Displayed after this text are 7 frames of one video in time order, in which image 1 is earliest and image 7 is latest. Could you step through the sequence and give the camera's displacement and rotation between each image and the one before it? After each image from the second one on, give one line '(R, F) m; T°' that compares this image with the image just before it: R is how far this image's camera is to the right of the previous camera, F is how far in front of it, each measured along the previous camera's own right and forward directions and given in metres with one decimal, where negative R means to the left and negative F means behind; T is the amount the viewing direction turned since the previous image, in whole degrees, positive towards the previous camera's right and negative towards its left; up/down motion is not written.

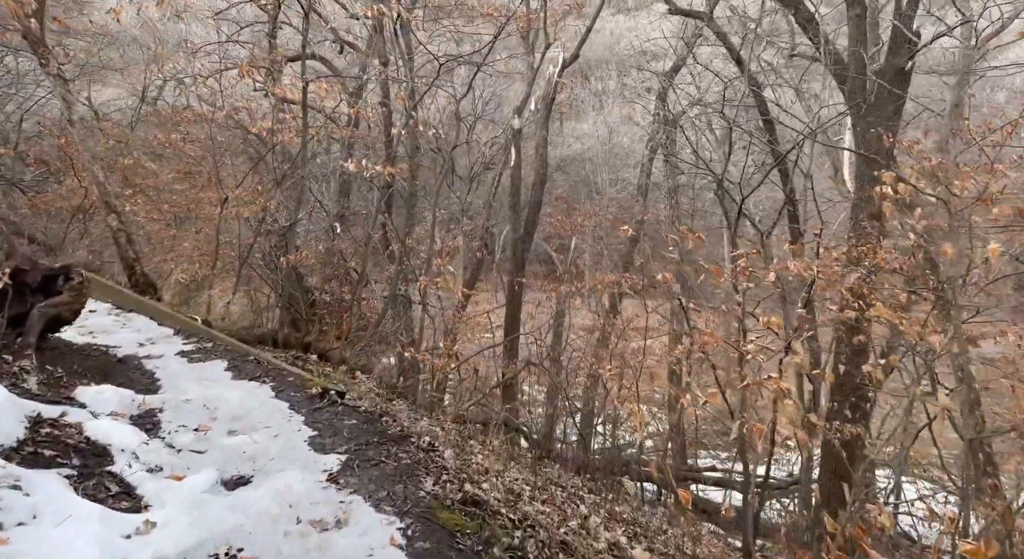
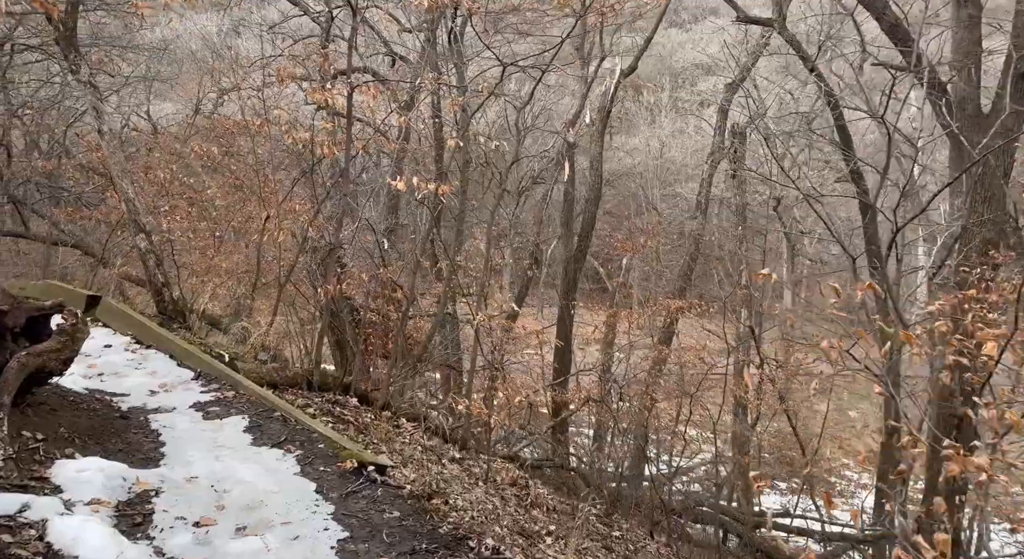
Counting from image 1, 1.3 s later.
(-0.1, +0.5) m; -3°
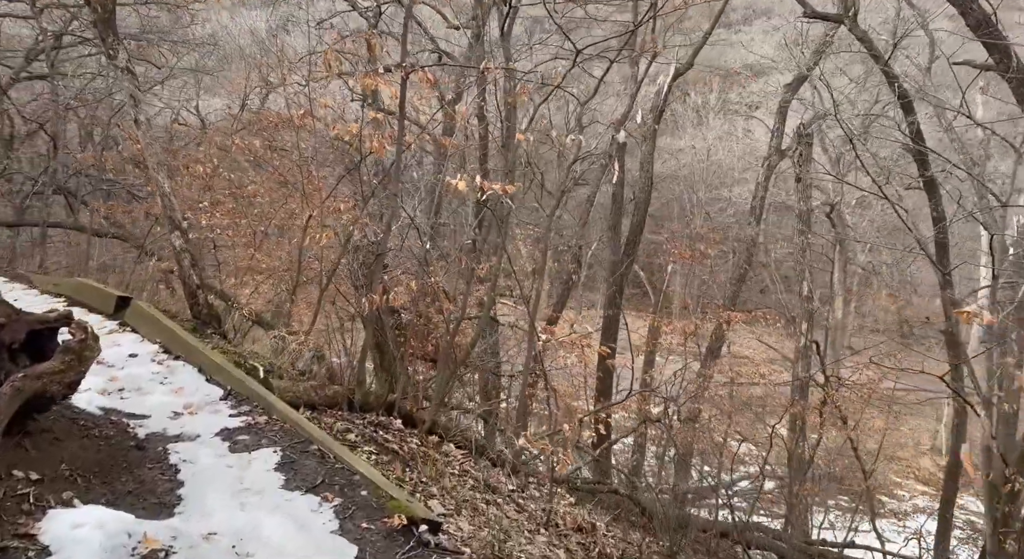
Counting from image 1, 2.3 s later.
(-0.1, +0.4) m; -2°
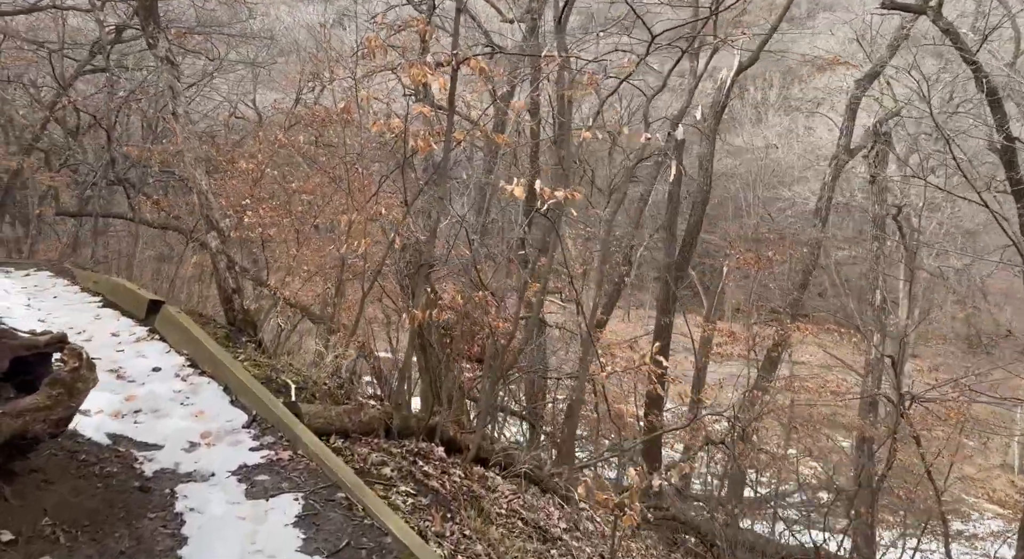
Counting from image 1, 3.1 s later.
(0.0, +0.3) m; -3°
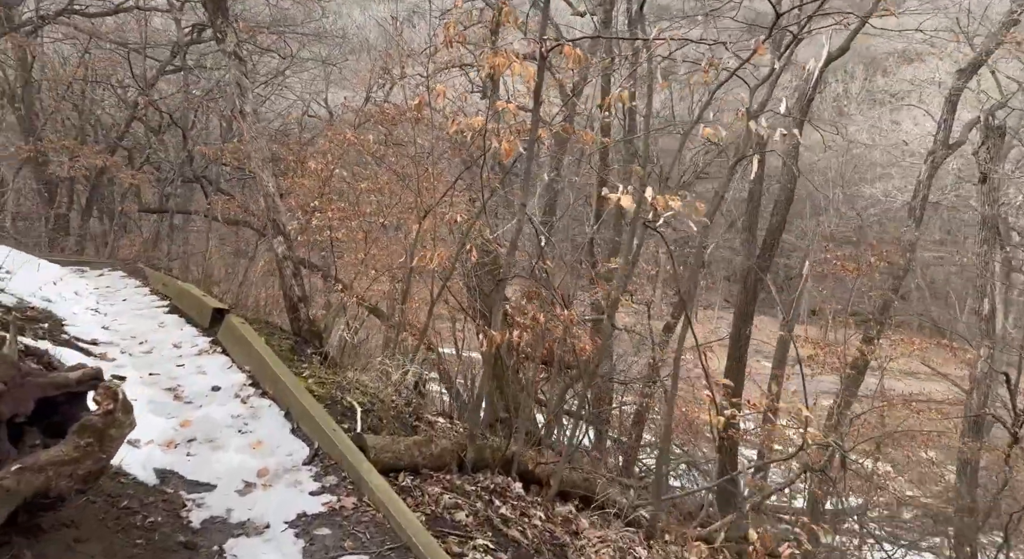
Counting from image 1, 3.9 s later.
(-0.1, +0.3) m; -4°
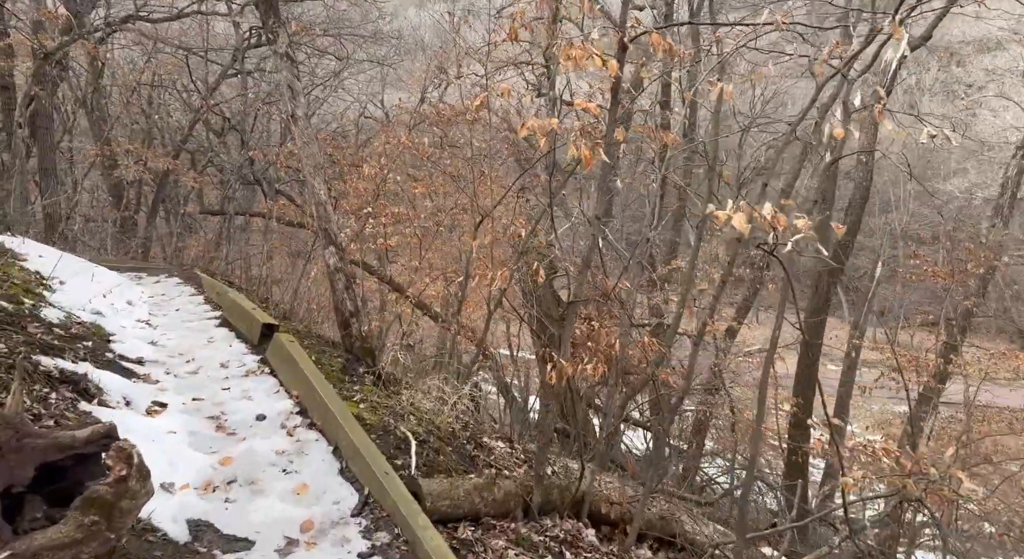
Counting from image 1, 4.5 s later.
(0.0, +0.3) m; -3°
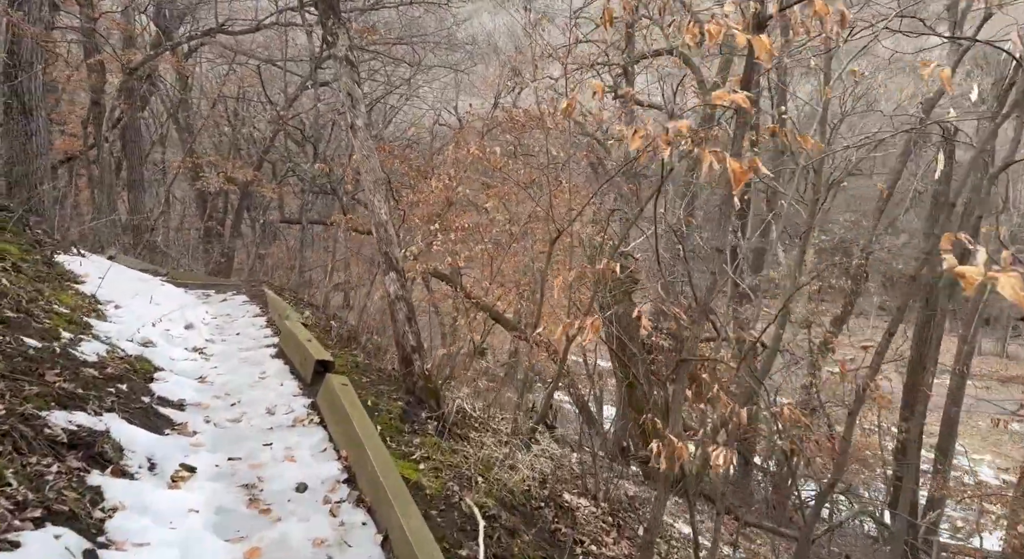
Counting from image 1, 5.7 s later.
(0.0, +0.5) m; -5°
